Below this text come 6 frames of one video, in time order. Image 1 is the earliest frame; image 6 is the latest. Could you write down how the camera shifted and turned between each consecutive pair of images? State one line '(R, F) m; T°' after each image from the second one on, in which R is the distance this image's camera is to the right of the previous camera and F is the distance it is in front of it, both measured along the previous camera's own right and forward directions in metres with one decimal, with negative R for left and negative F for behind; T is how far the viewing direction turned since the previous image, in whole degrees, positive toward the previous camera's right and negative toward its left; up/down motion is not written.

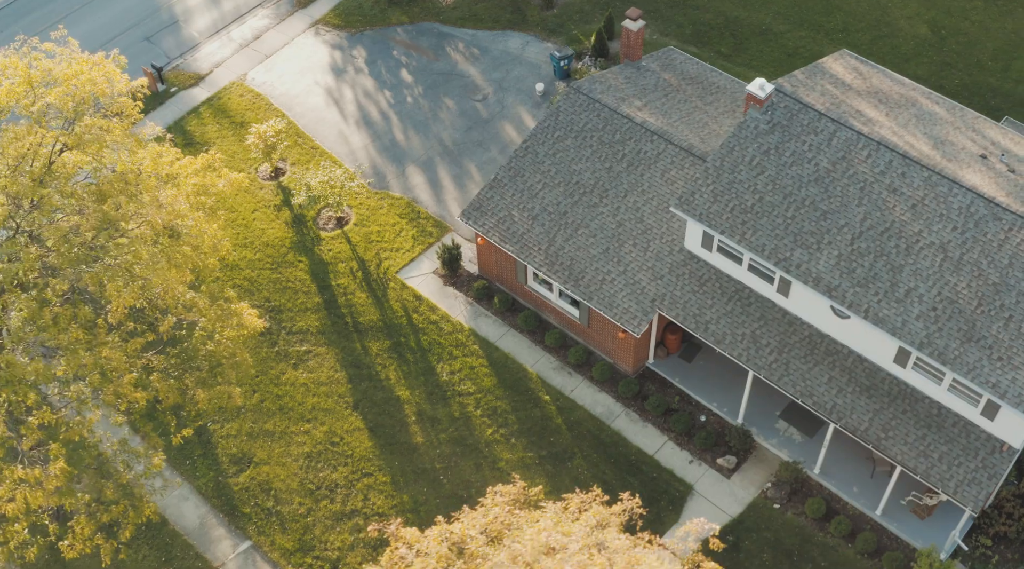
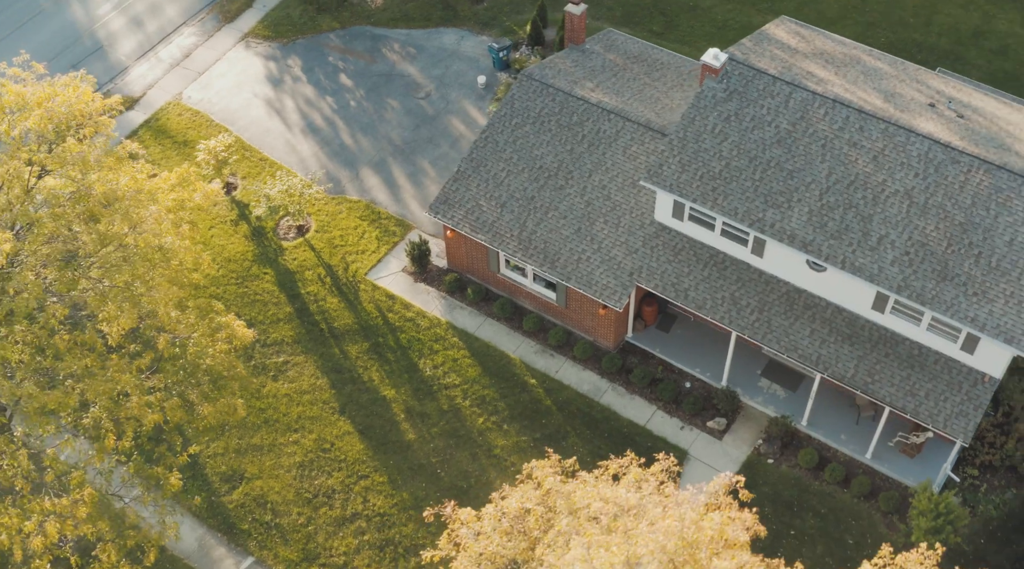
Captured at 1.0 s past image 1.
(-1.4, -0.1) m; +4°
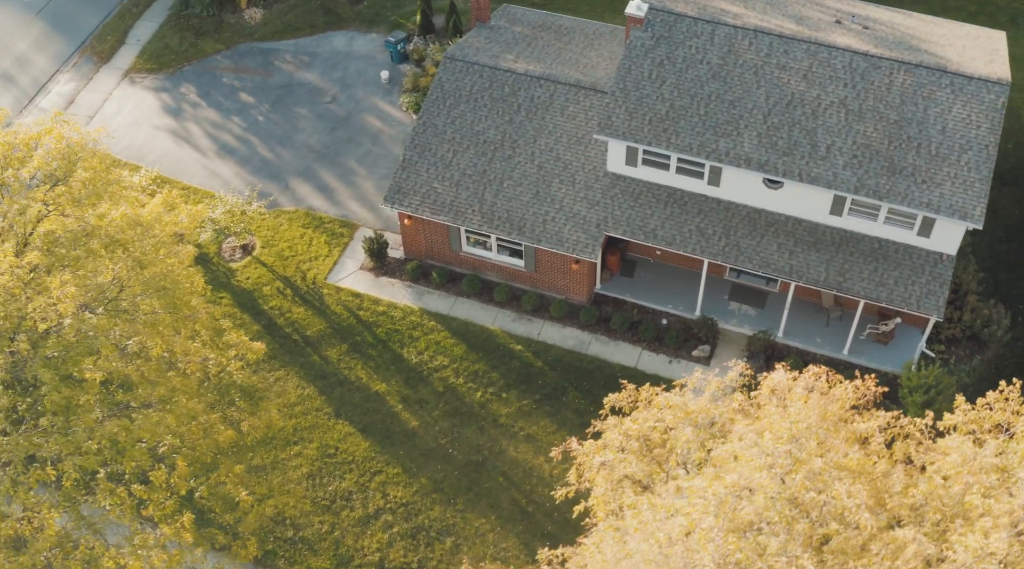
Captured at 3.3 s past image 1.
(-3.0, -0.4) m; +8°
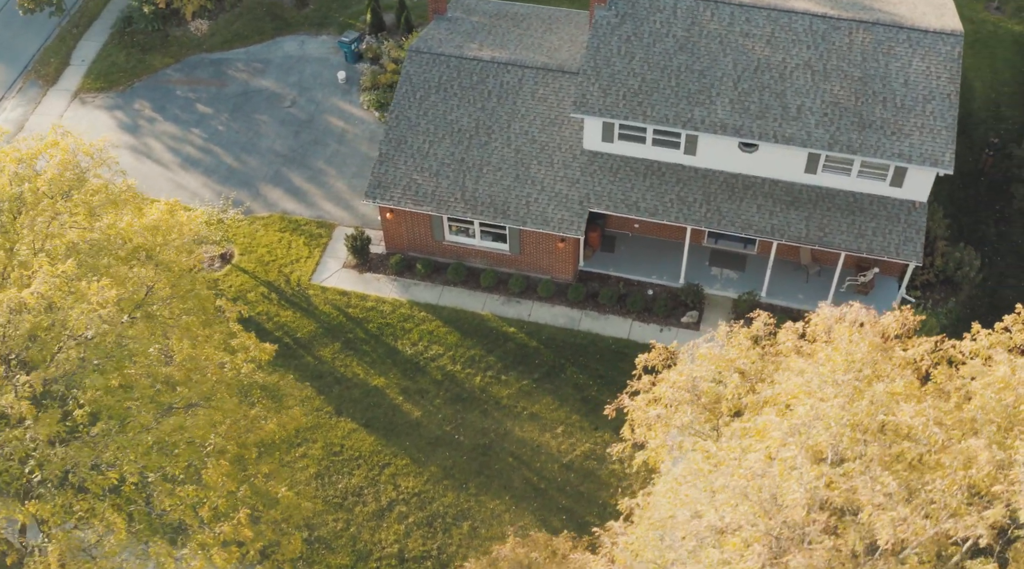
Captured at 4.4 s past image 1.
(-1.4, -0.3) m; +4°
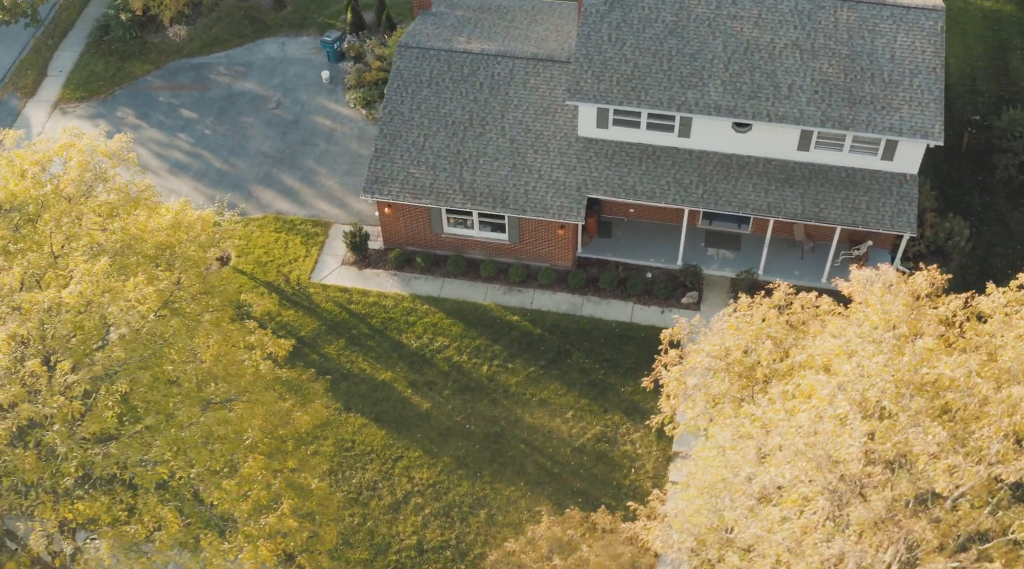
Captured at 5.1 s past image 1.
(-0.9, -0.2) m; +2°
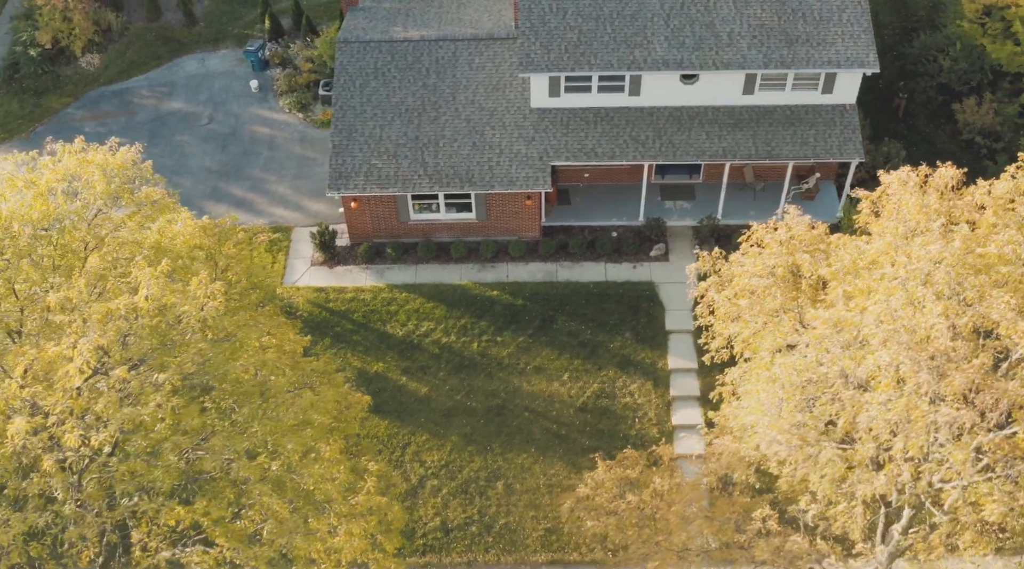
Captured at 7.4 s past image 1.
(-2.2, -0.4) m; +6°
